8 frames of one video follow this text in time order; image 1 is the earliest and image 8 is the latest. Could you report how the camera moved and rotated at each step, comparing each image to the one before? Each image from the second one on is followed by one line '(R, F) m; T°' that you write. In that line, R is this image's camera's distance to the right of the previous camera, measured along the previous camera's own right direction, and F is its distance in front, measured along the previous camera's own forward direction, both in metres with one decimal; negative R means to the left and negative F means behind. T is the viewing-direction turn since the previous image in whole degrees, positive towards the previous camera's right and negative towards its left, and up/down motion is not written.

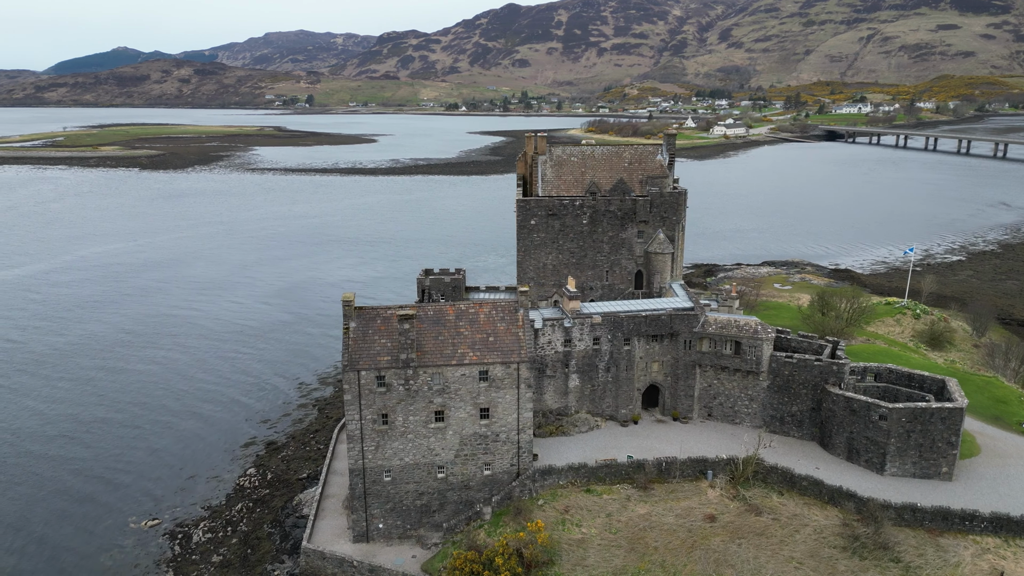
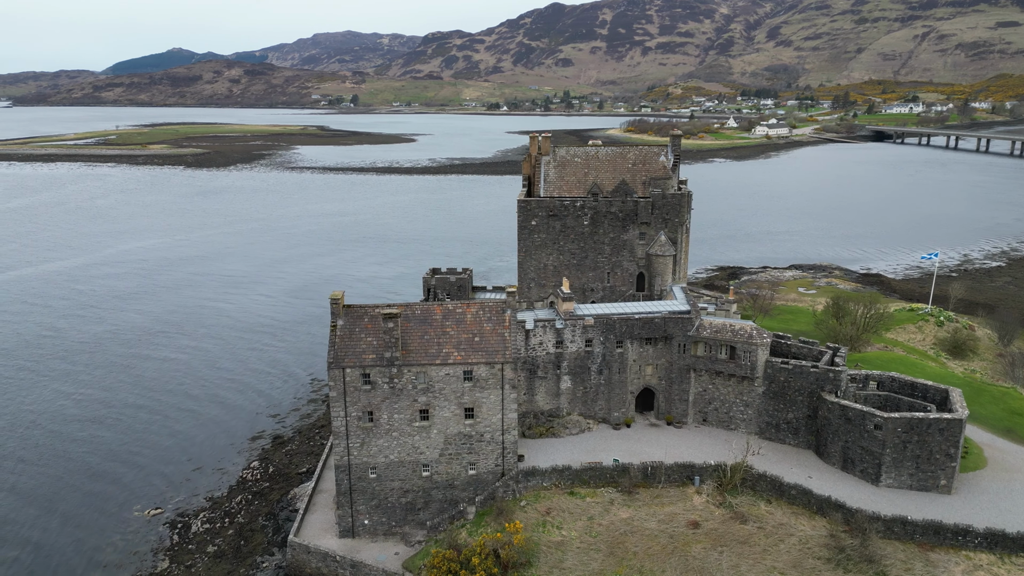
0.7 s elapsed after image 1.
(+2.2, 0.0) m; -3°
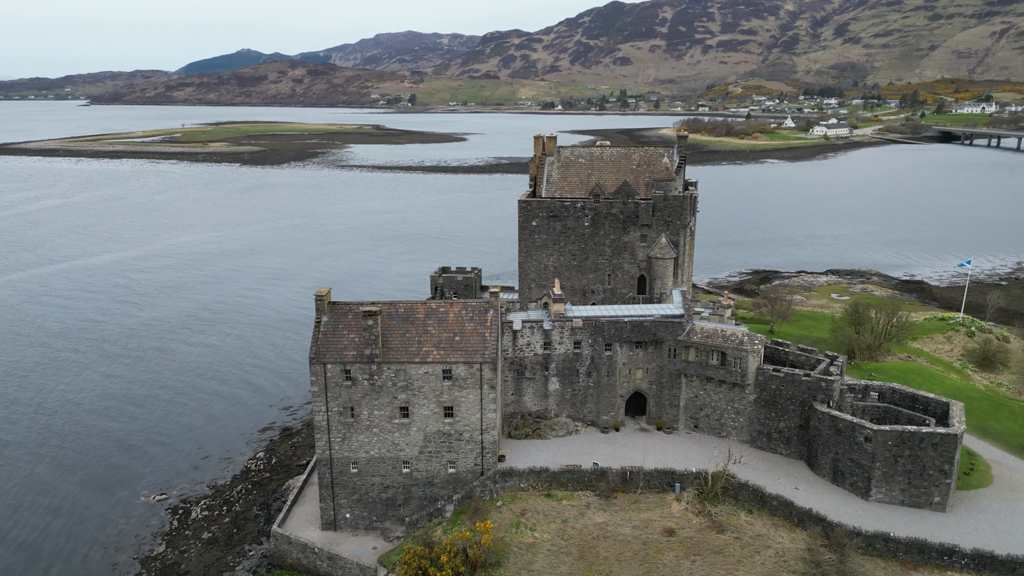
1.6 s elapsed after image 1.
(+3.0, +0.1) m; -4°
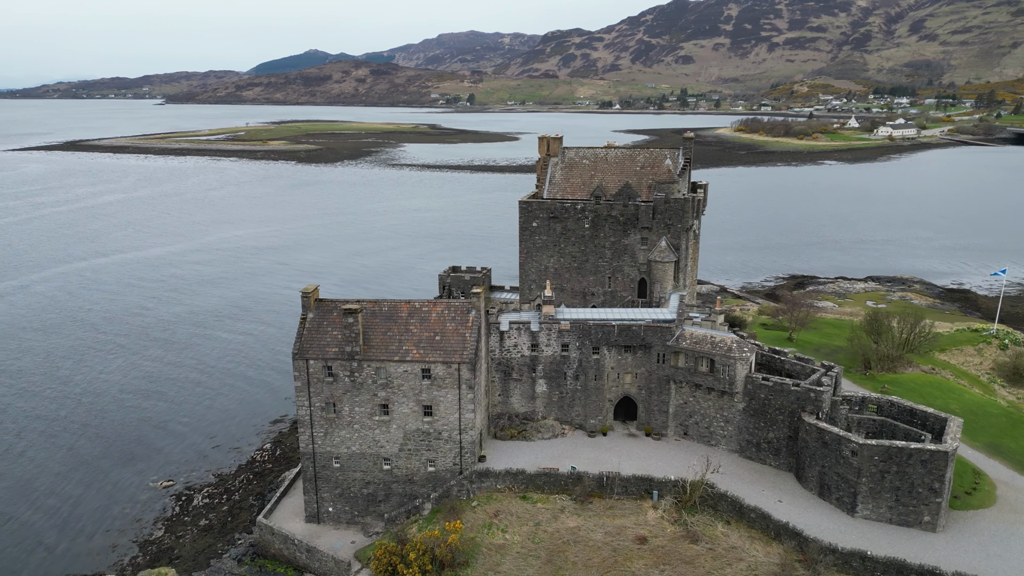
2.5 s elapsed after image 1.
(+3.1, +0.1) m; -4°
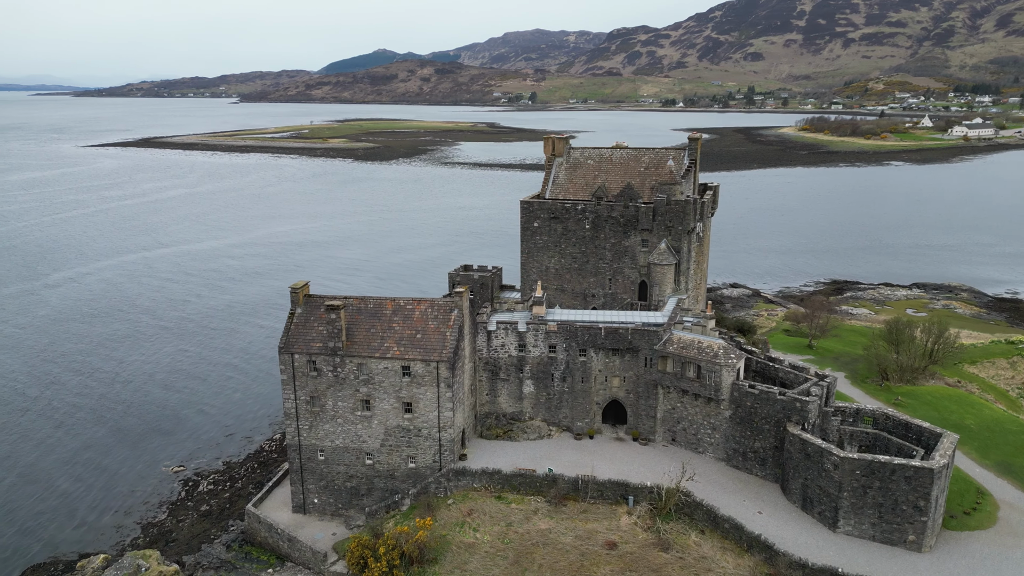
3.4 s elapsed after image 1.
(+3.3, +0.1) m; -5°
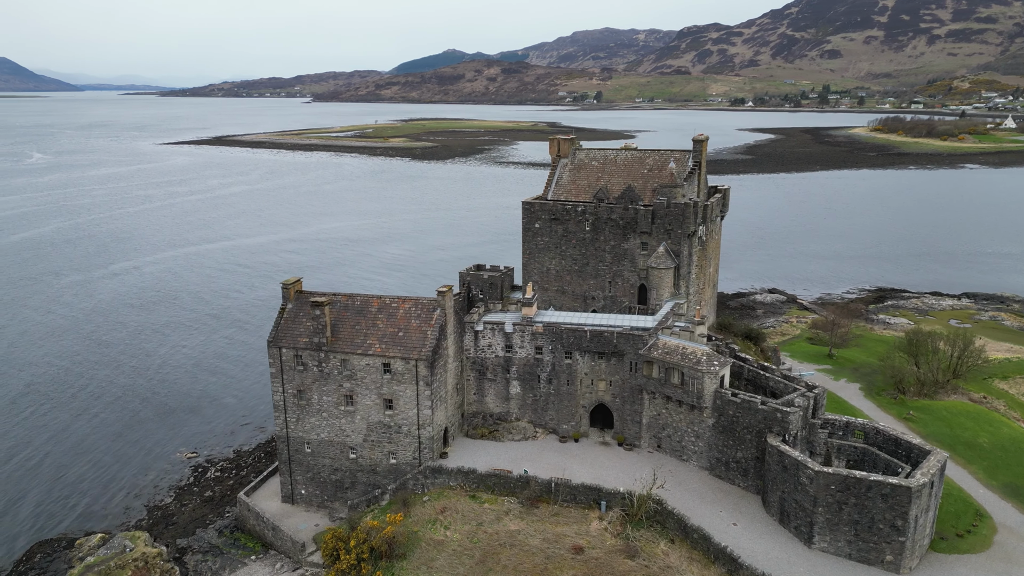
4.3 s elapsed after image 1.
(+3.4, +0.1) m; -5°
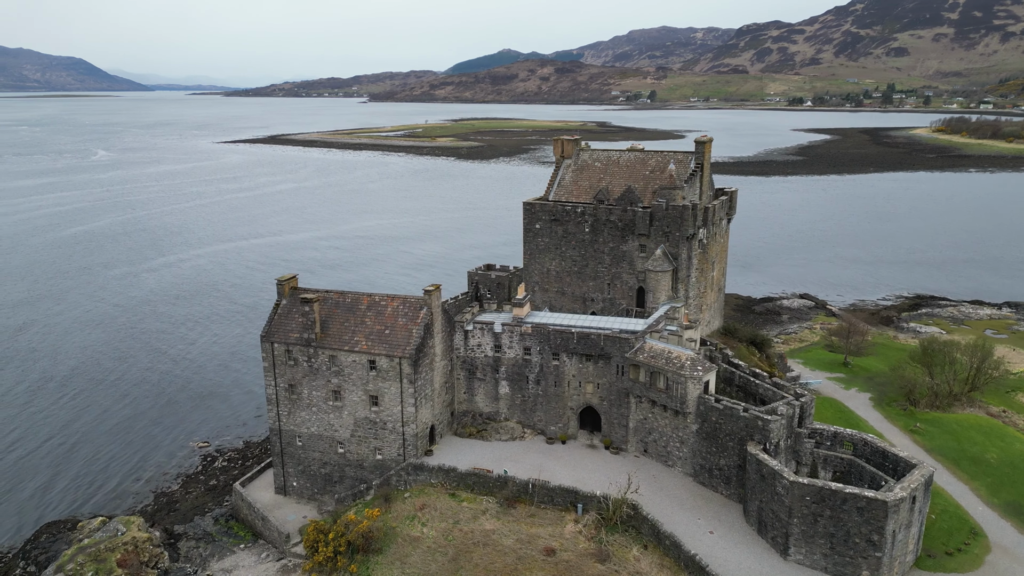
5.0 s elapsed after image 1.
(+2.8, 0.0) m; -4°
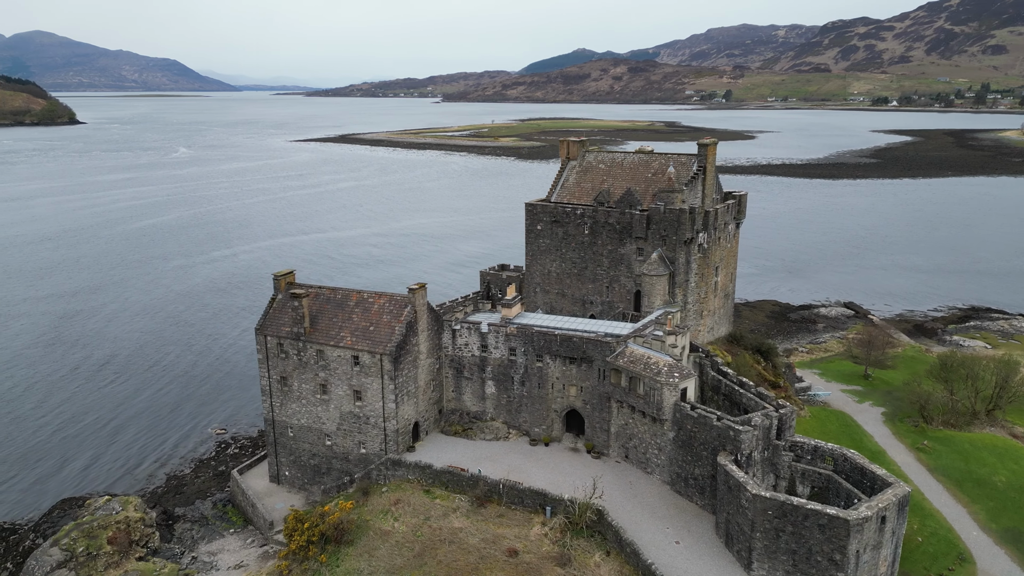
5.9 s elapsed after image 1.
(+3.7, +0.1) m; -5°
